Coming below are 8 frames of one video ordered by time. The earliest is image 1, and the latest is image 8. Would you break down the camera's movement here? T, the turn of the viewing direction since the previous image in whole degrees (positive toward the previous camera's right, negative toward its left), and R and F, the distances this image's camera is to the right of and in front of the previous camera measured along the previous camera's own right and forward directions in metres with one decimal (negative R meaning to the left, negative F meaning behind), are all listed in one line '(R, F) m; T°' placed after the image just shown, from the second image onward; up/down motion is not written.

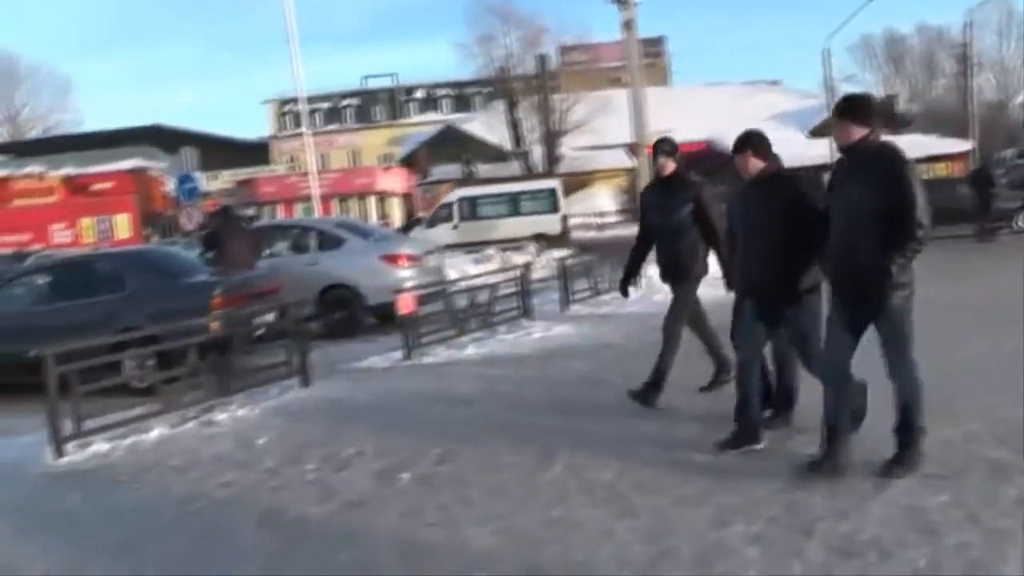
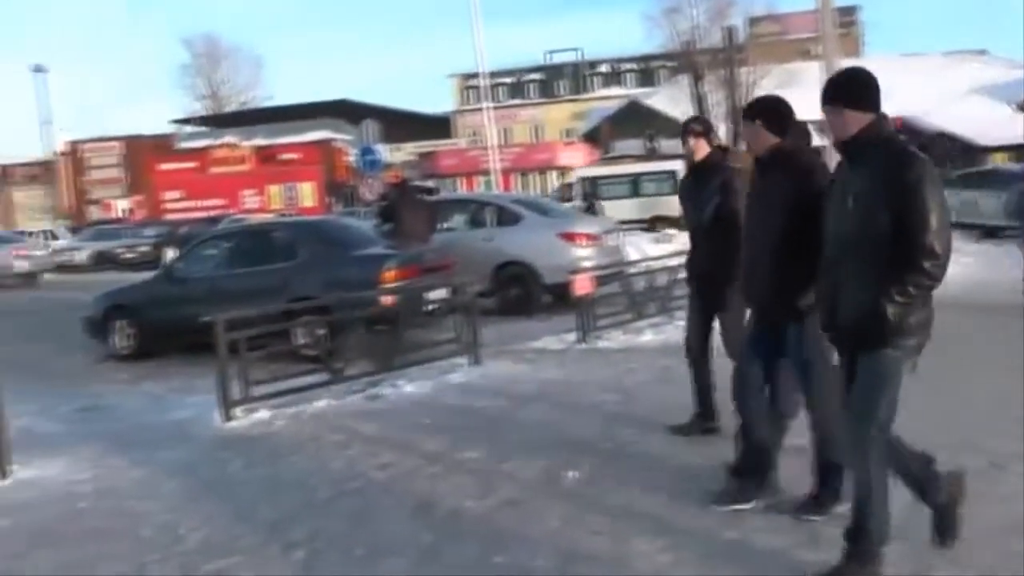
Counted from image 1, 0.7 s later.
(0.0, +0.6) m; -10°
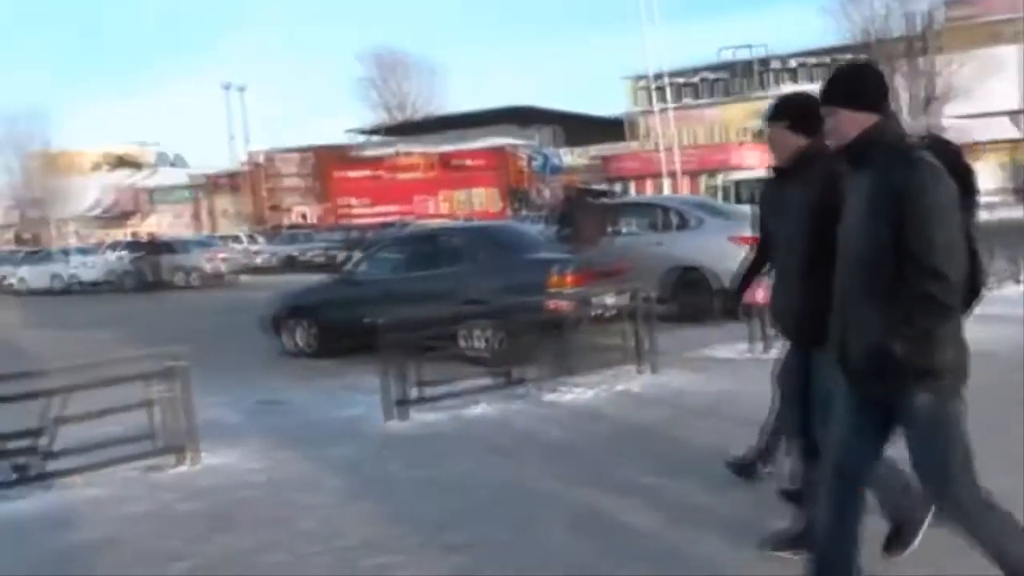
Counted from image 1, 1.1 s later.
(+0.1, +0.2) m; -10°
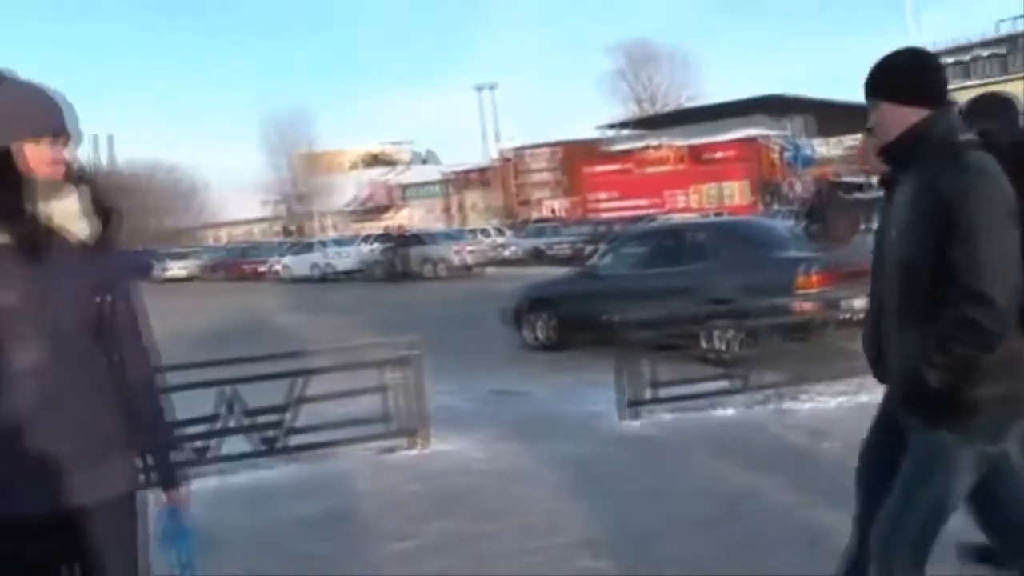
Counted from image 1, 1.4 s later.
(+0.1, +0.2) m; -15°
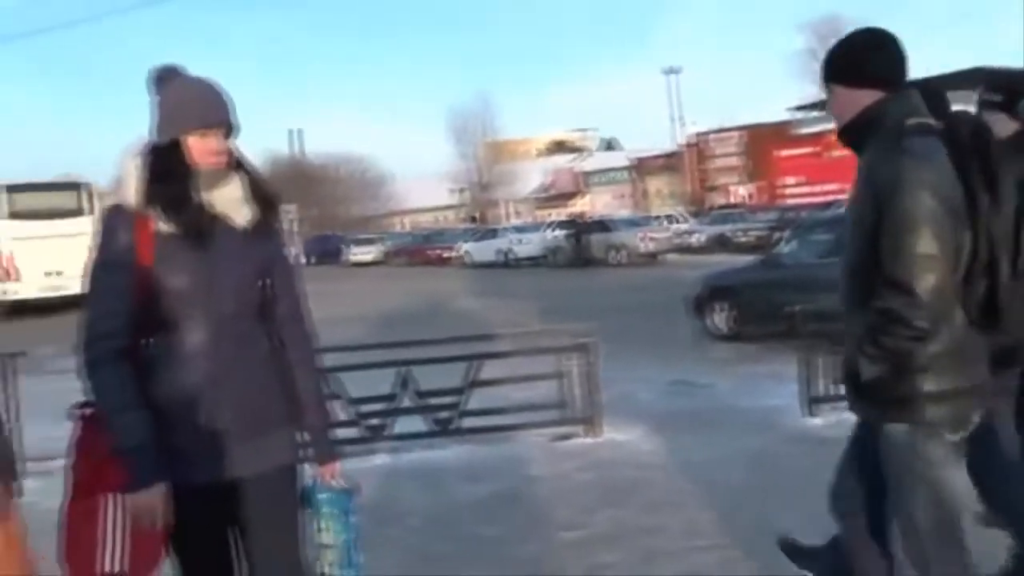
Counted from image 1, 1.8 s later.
(+0.1, +0.1) m; -11°
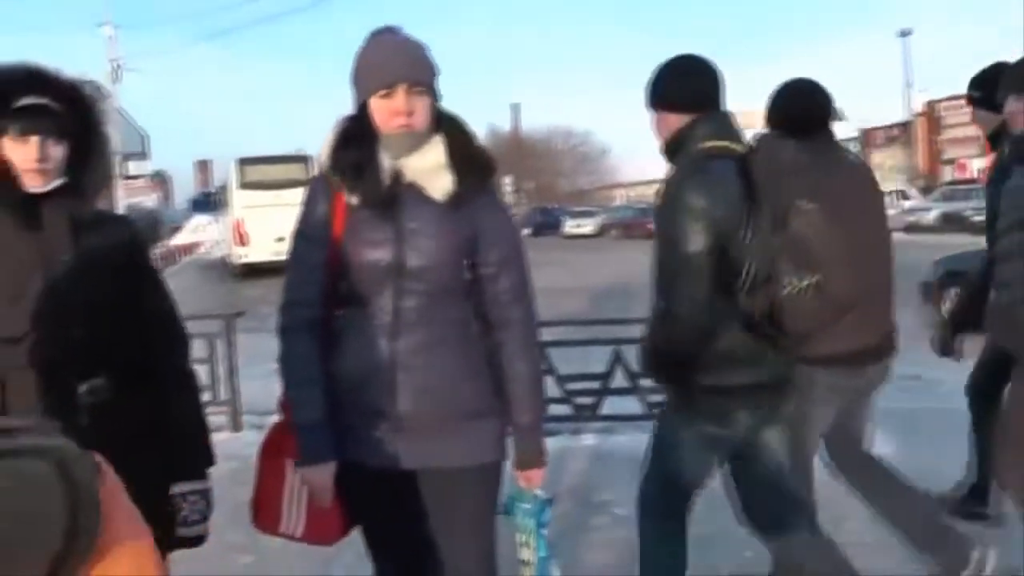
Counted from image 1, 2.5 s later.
(0.0, +0.3) m; -13°
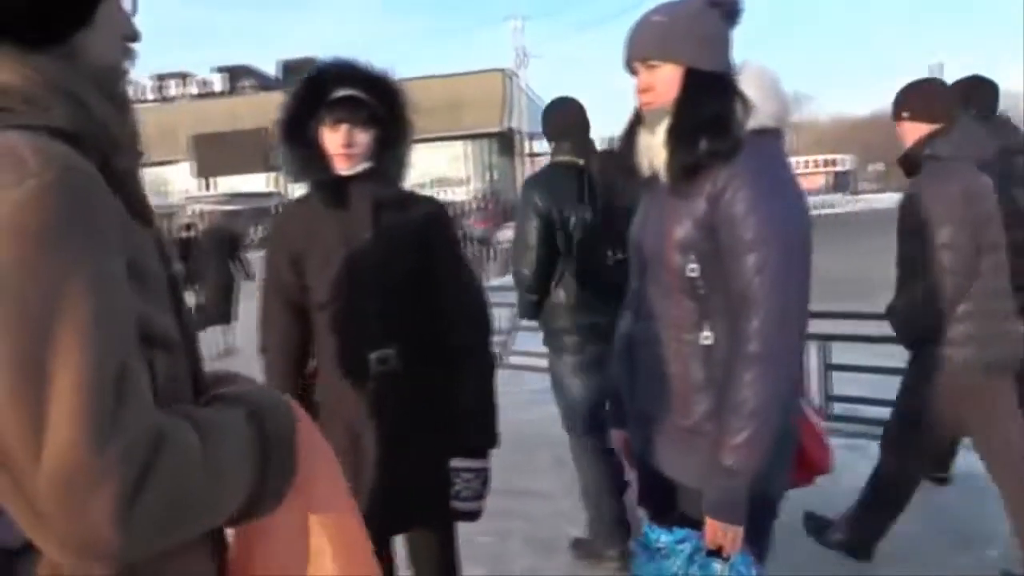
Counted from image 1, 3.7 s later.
(+0.4, +0.2) m; -23°
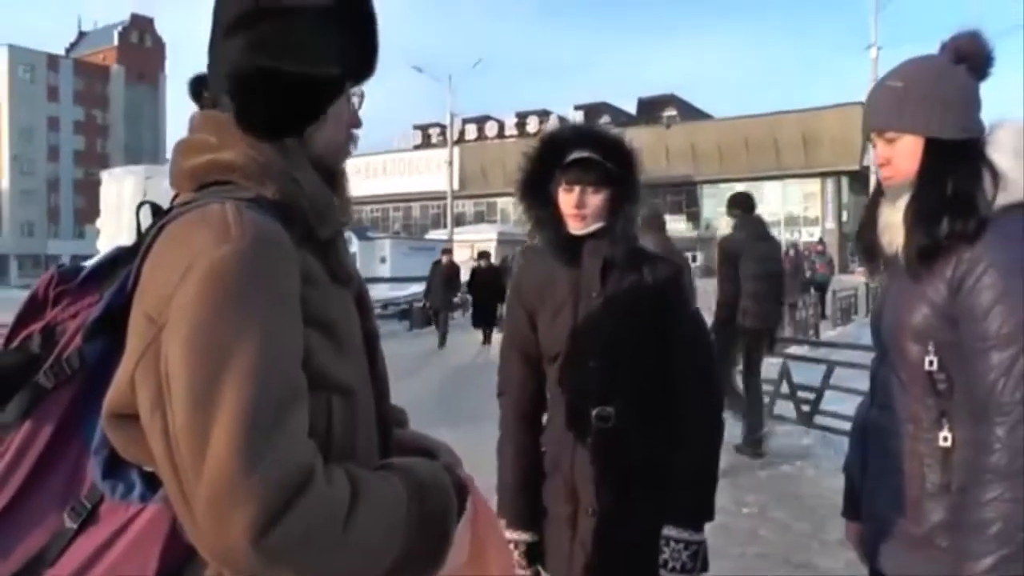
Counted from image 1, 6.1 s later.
(+0.3, +0.1) m; -20°
